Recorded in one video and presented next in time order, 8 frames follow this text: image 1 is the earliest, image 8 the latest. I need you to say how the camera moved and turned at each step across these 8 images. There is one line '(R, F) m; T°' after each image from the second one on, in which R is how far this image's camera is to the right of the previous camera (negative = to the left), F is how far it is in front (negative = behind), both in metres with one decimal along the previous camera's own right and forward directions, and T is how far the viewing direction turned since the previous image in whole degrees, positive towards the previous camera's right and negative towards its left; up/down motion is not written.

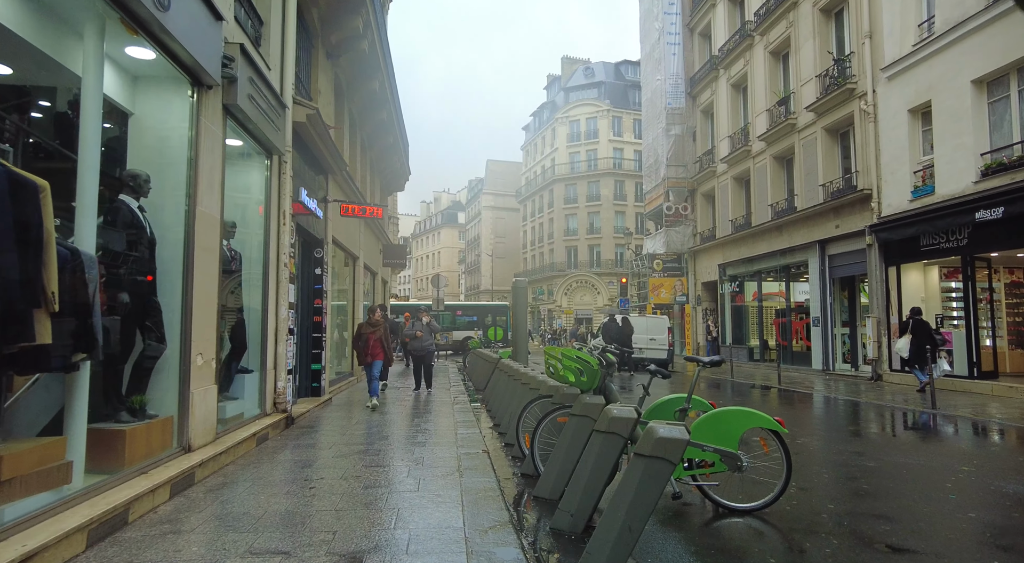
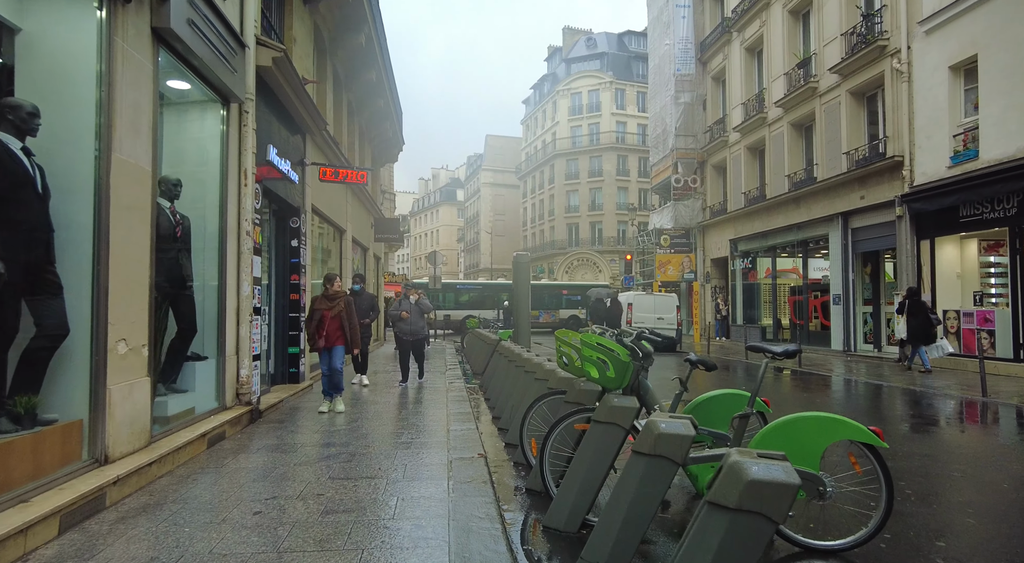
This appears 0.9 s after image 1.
(0.0, +1.2) m; 0°
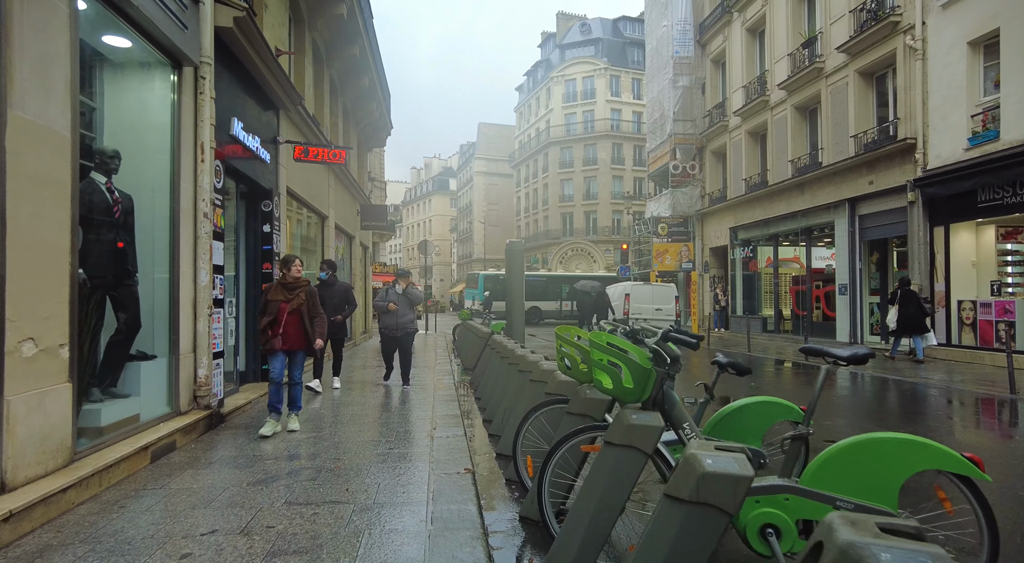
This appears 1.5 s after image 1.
(0.0, +0.8) m; +1°
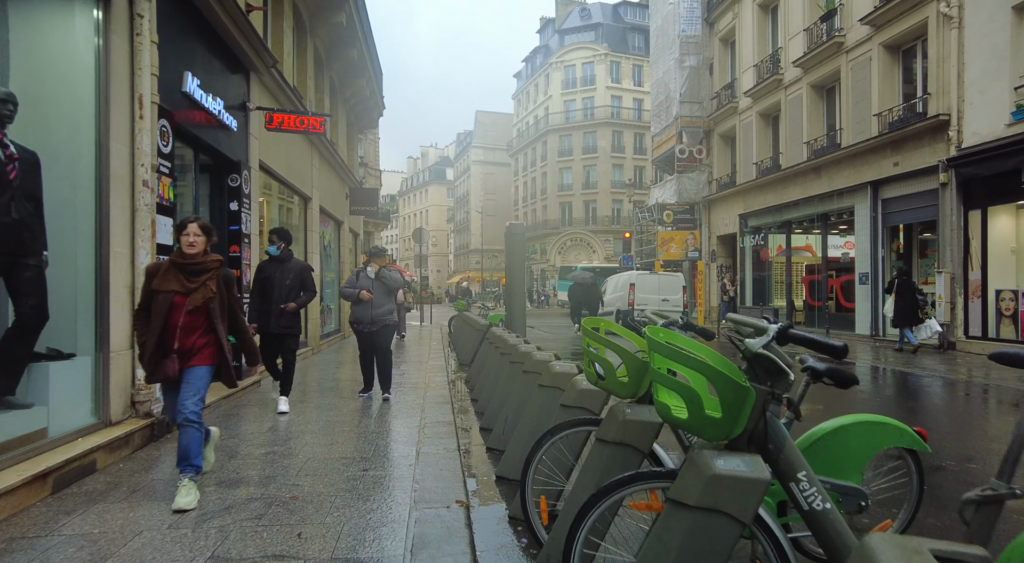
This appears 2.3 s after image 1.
(0.0, +1.0) m; 0°
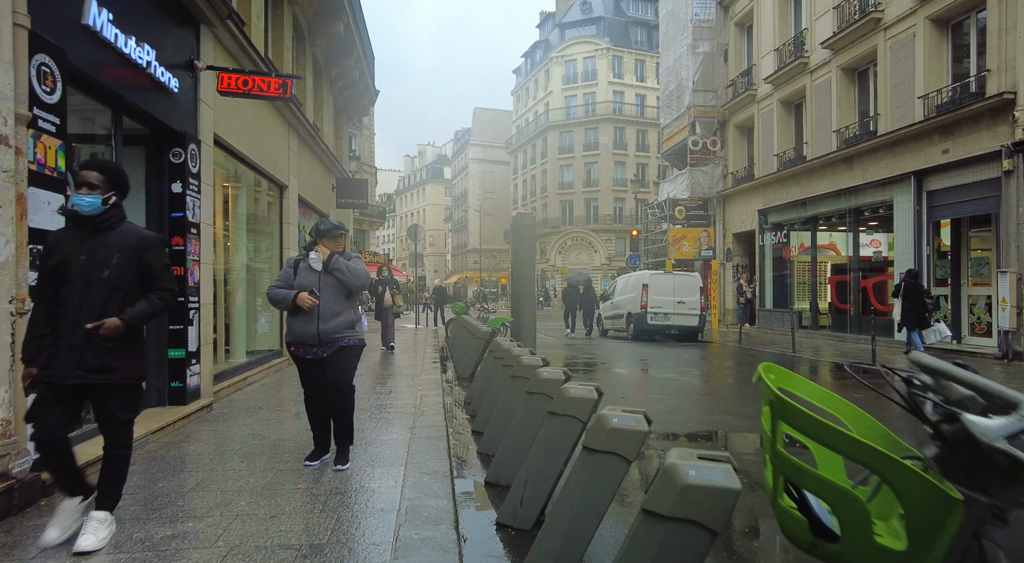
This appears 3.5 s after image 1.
(-0.1, +1.5) m; 0°
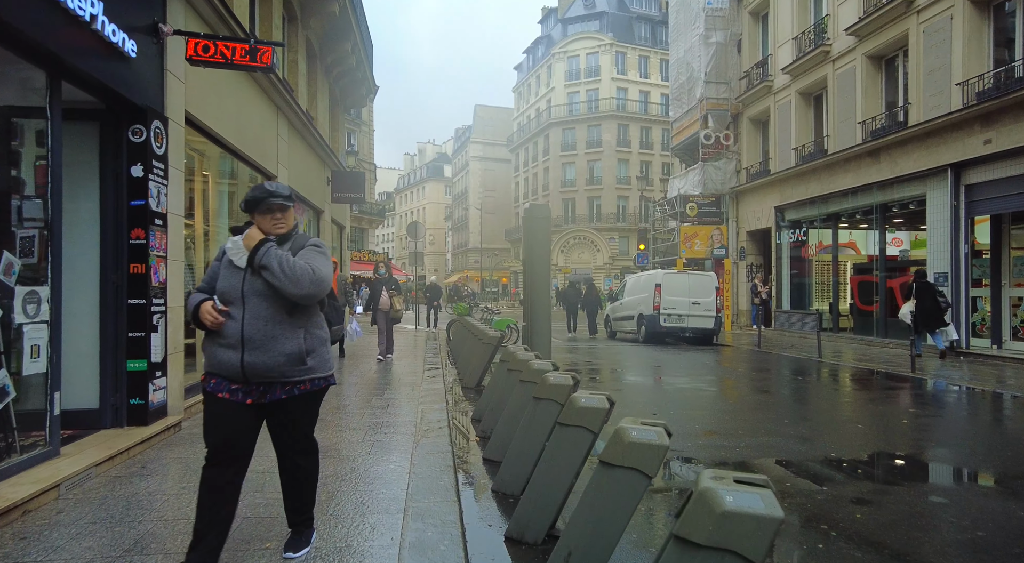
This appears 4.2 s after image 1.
(-0.2, +0.9) m; 0°
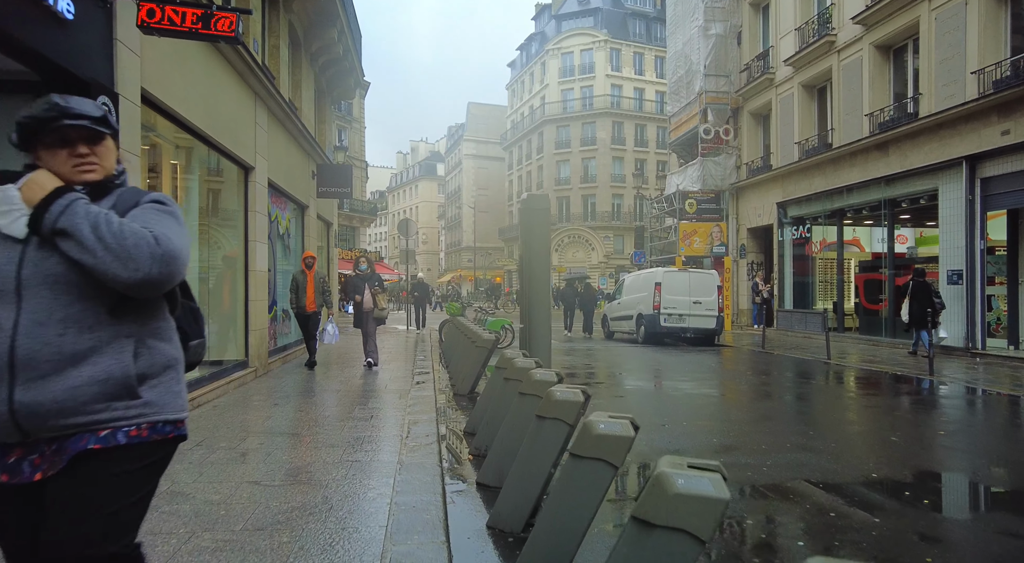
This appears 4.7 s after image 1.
(0.0, +0.6) m; +1°
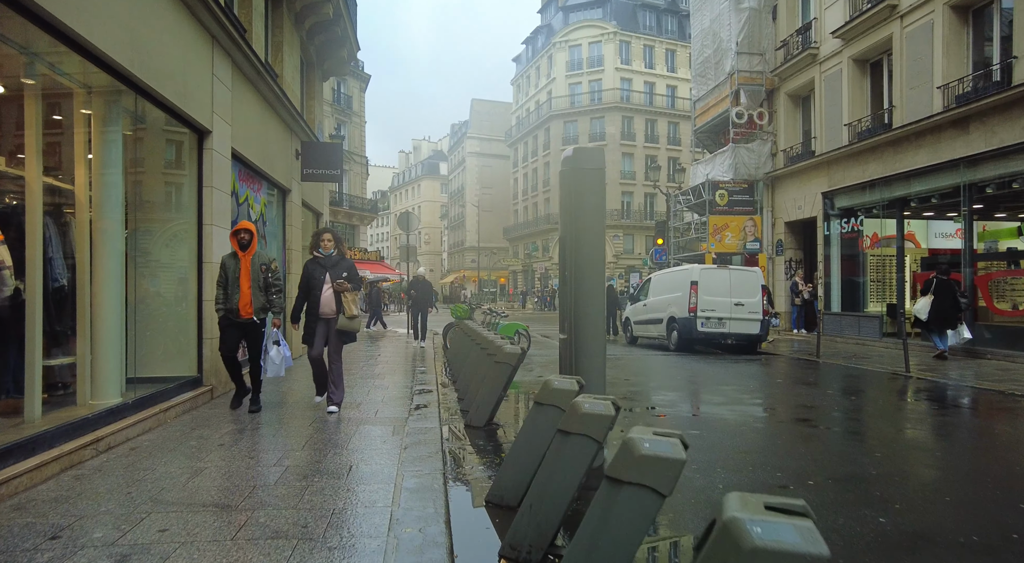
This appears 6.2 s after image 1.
(-0.3, +2.0) m; 0°
